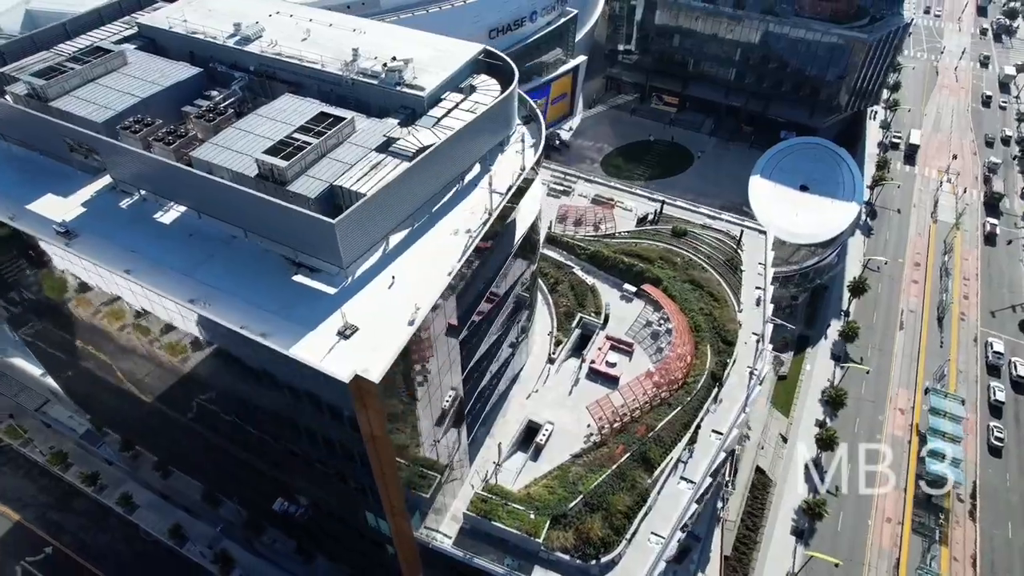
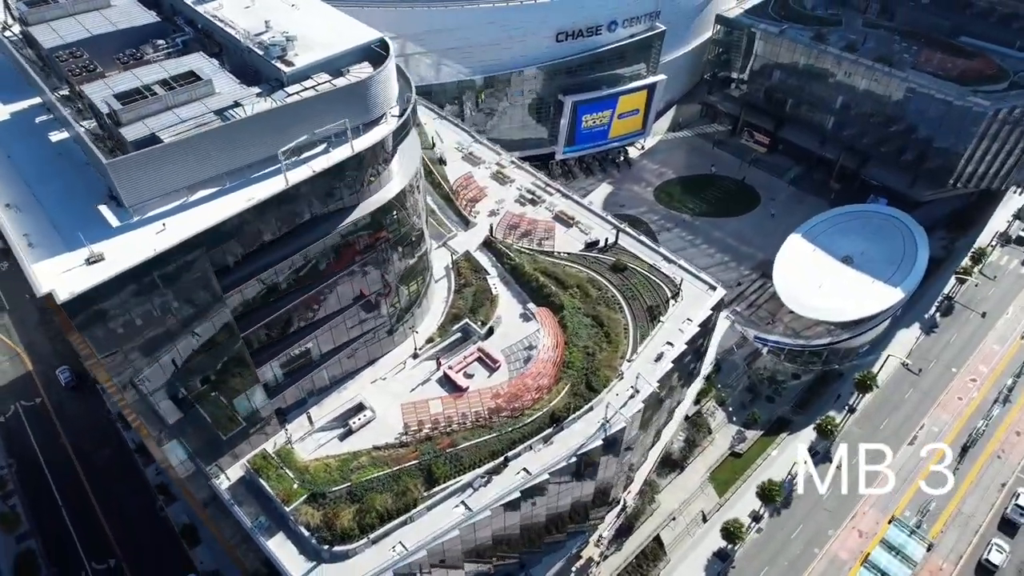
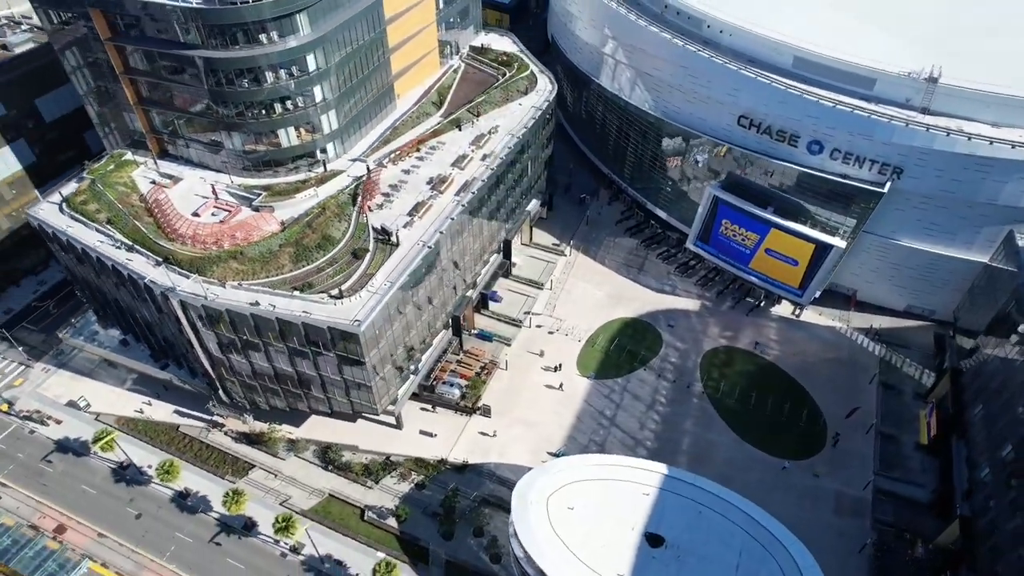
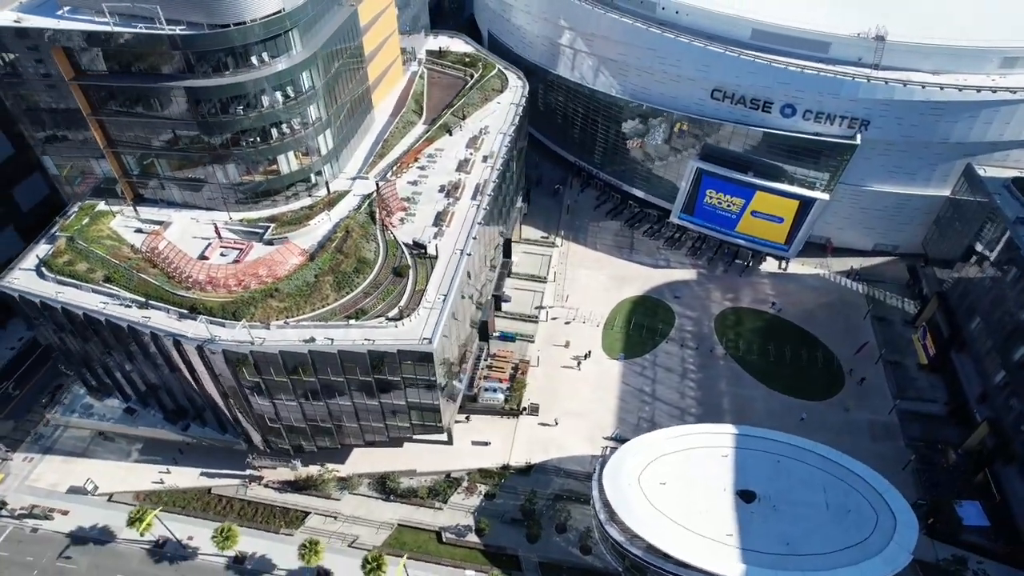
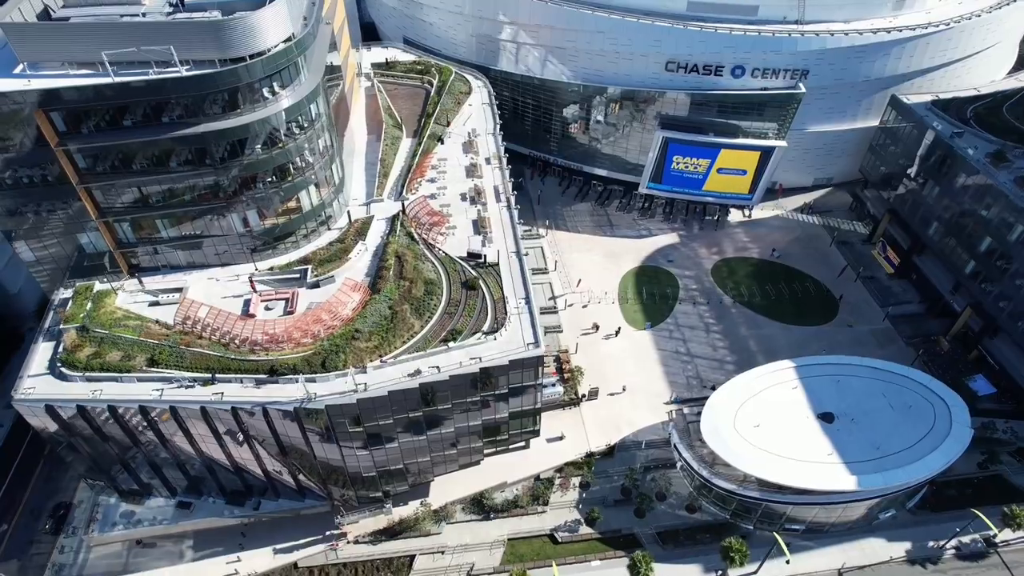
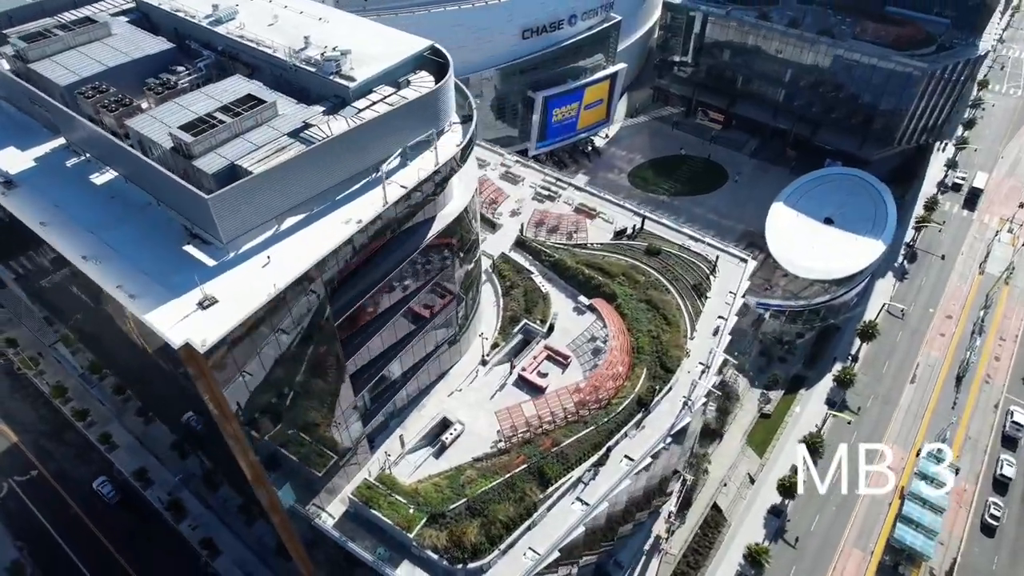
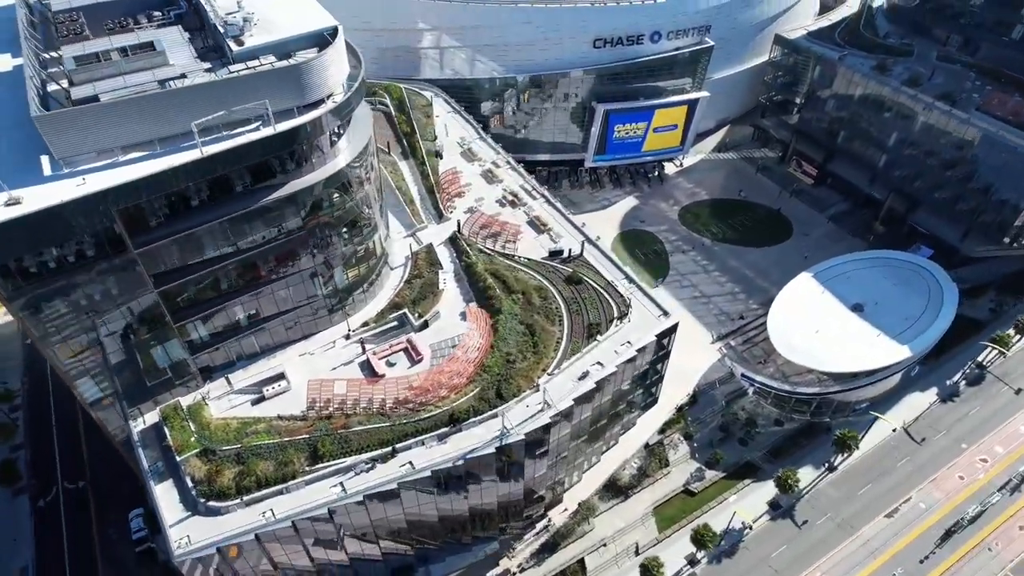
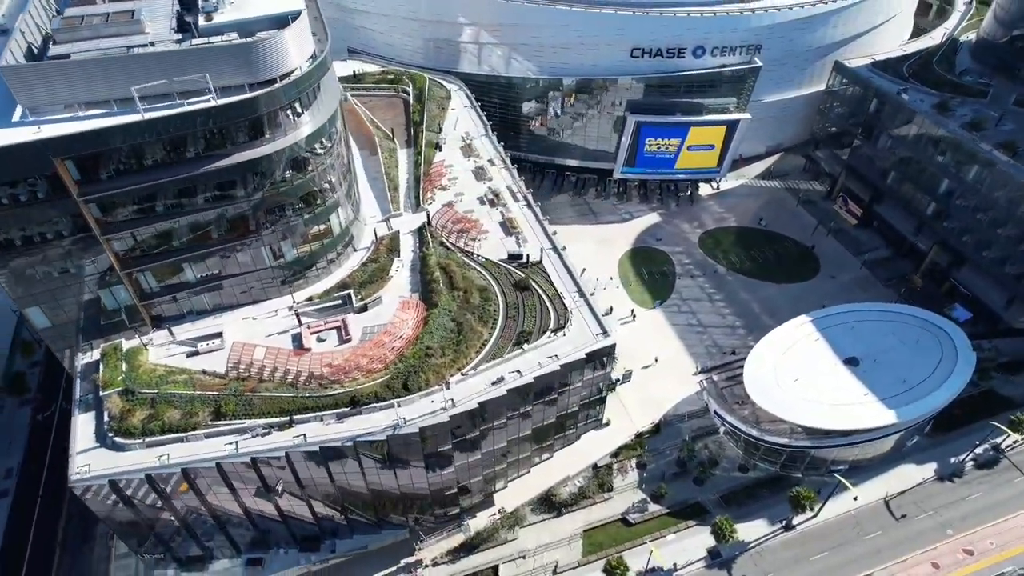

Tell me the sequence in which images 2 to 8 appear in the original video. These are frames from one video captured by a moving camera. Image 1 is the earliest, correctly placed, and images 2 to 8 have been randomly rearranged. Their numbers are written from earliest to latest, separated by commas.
6, 2, 7, 8, 5, 4, 3
